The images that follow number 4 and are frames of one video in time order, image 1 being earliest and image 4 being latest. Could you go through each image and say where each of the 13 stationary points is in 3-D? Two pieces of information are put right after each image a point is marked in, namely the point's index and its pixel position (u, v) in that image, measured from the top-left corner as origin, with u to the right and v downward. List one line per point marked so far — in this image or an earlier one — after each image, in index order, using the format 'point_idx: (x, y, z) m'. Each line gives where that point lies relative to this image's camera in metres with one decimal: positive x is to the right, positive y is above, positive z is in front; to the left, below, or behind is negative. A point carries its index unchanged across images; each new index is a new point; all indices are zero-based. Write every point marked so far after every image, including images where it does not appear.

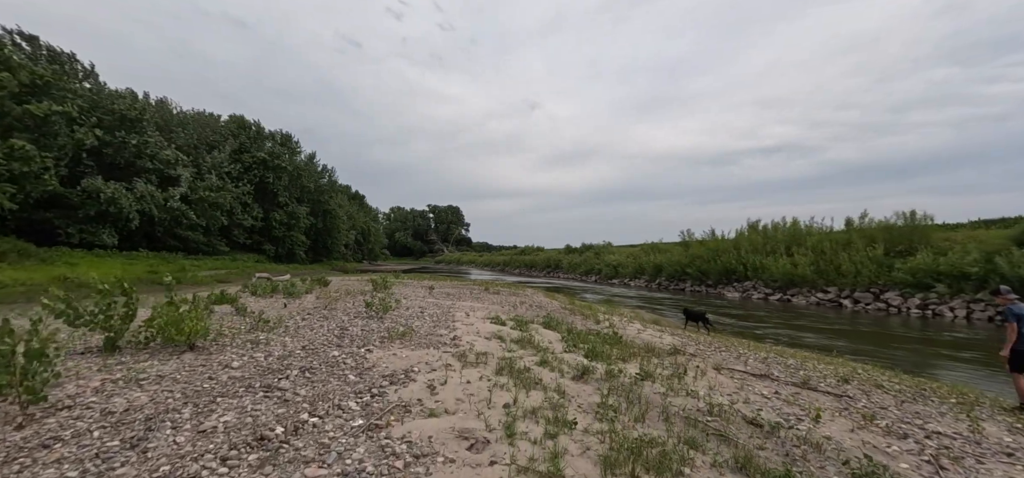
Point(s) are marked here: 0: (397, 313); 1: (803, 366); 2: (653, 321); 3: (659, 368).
0: (-3.8, -2.4, +13.0) m
1: (+7.2, -3.2, +9.8) m
2: (+6.1, -3.6, +17.3) m
3: (+3.0, -2.6, +8.1) m
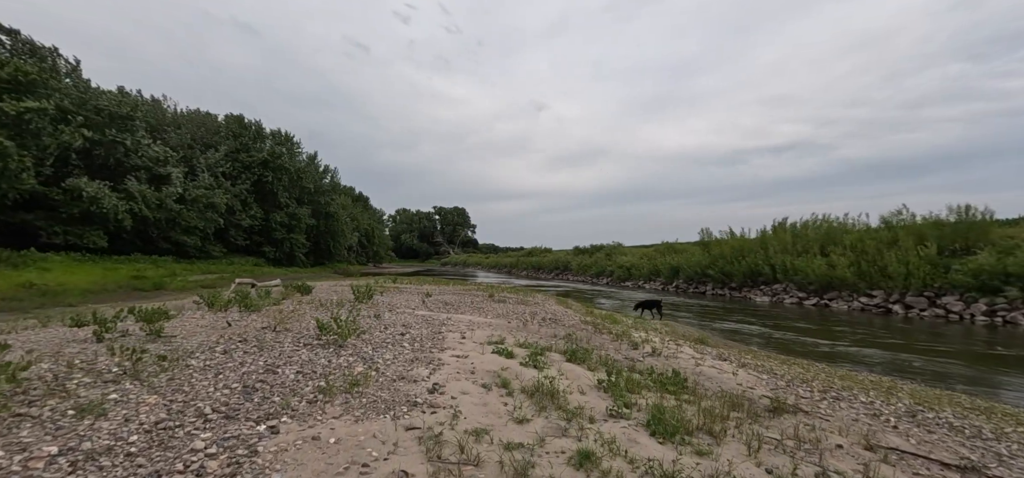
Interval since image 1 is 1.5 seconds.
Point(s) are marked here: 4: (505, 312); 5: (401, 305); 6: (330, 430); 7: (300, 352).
0: (-3.6, -2.4, +9.6) m
1: (+7.4, -3.0, +6.2) m
2: (+6.4, -3.5, +13.8) m
3: (+3.2, -2.5, +4.5) m
4: (-0.3, -3.2, +17.6) m
5: (-5.0, -2.9, +17.9) m
6: (-2.1, -2.2, +4.6) m
7: (-4.3, -2.3, +8.1) m
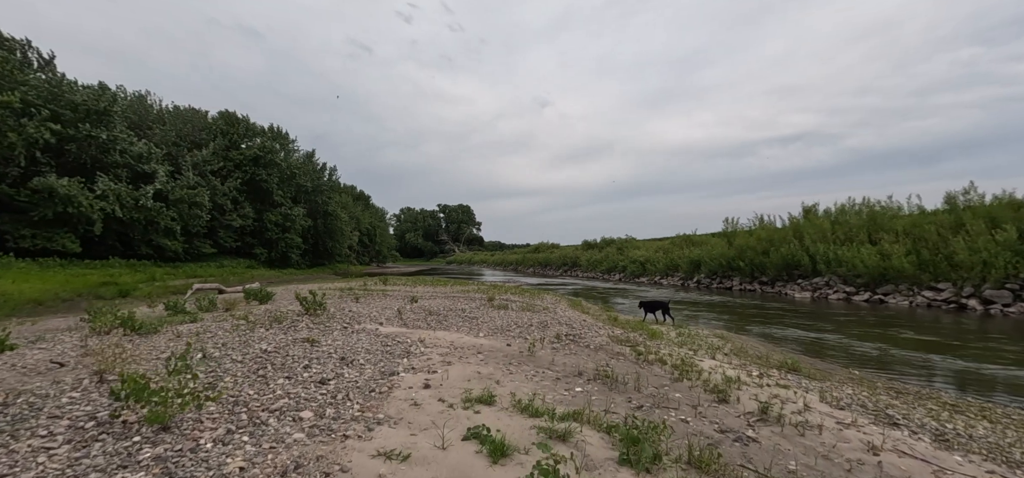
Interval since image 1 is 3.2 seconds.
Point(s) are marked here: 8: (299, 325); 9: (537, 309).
0: (-3.6, -2.1, +5.2) m
1: (+7.3, -2.5, +1.7) m
2: (+6.5, -3.0, +9.3) m
3: (+3.0, -2.1, +0.1) m
4: (-0.2, -2.8, +13.2) m
5: (-4.9, -2.6, +13.6) m
6: (-2.2, -1.9, +0.2) m
7: (-4.4, -2.0, +3.7) m
8: (-5.9, -2.4, +11.1) m
9: (+1.1, -3.0, +17.5) m
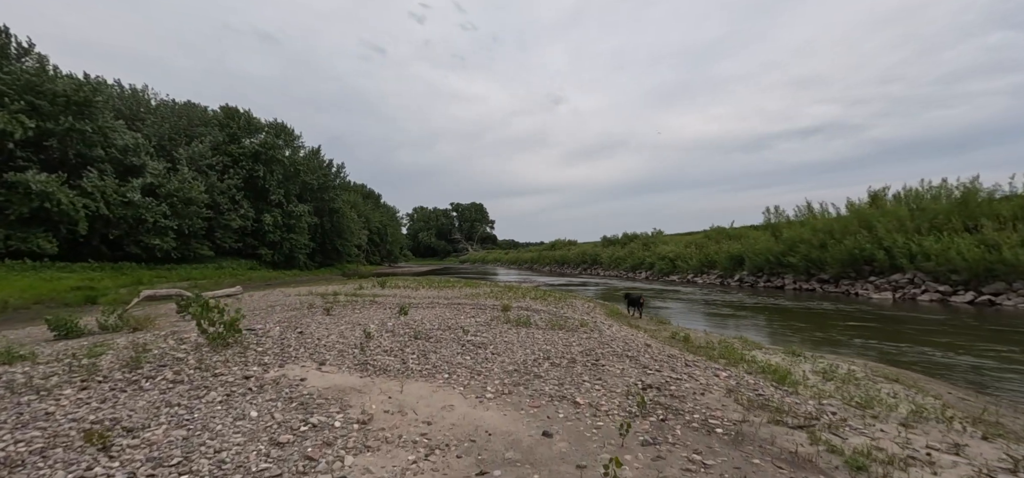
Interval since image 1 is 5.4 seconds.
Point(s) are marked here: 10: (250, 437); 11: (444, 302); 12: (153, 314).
0: (-3.3, -1.8, +0.3) m
1: (+7.5, -2.1, -3.6) m
2: (+6.9, -2.5, +4.0) m
3: (+3.2, -1.7, -5.1) m
4: (+0.4, -2.4, +8.1) m
5: (-4.3, -2.3, +8.6) m
6: (-2.1, -1.6, -4.8) m
7: (-4.1, -1.7, -1.2) m
8: (-5.4, -2.0, +6.2) m
9: (+1.8, -2.6, +12.4) m
10: (-2.8, -2.1, +4.4) m
11: (-2.9, -2.7, +17.8) m
12: (-12.2, -2.5, +13.9) m
